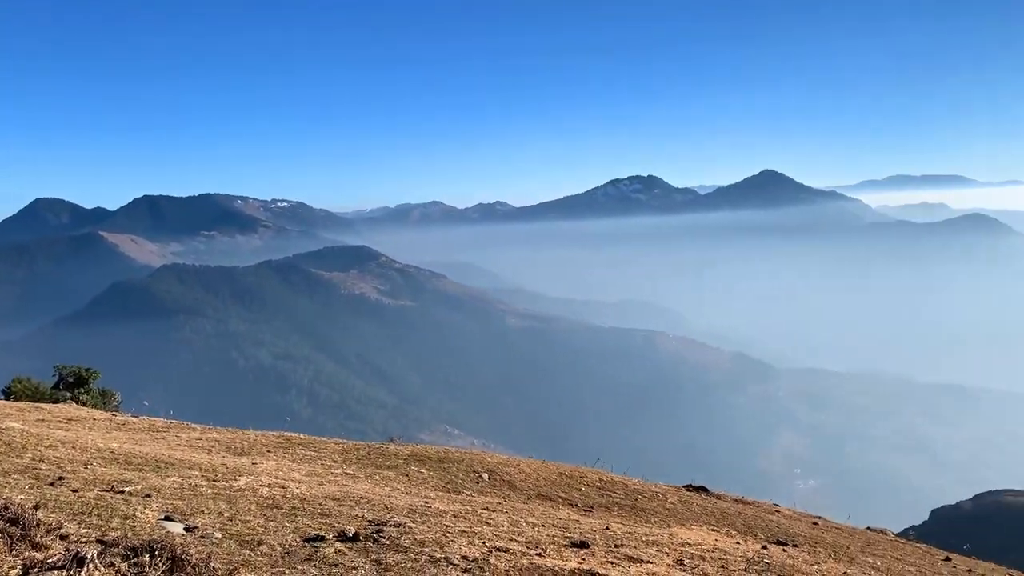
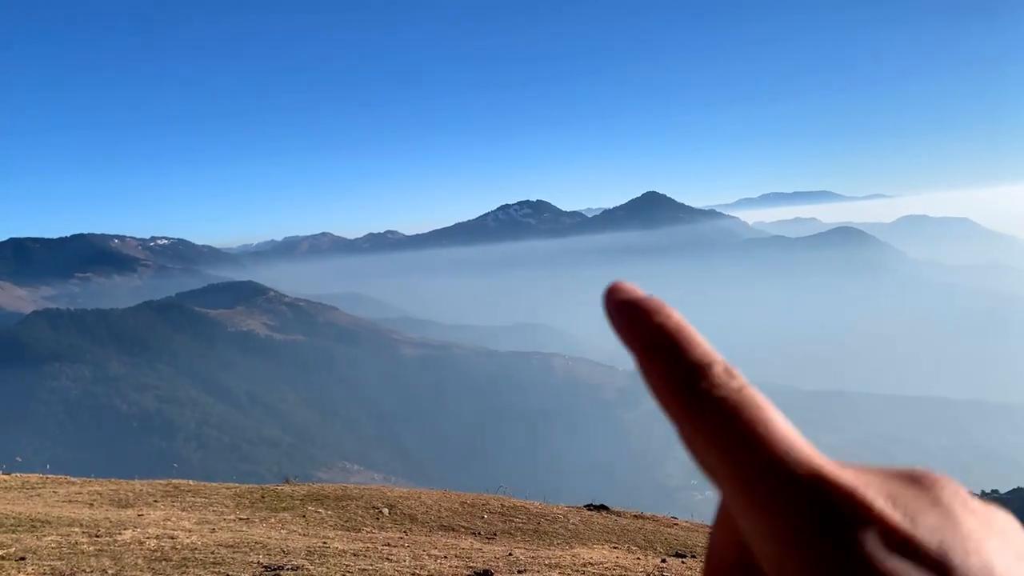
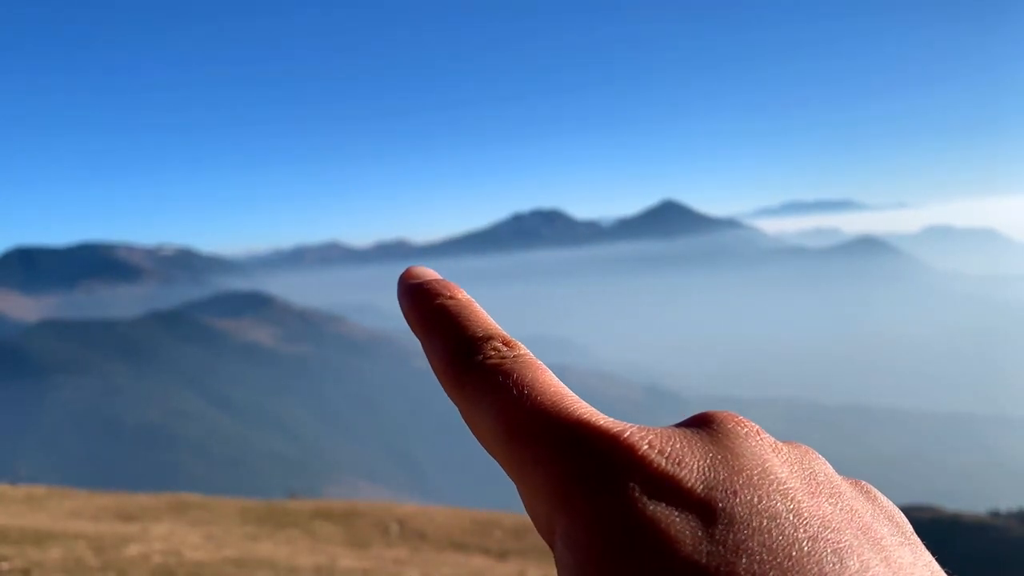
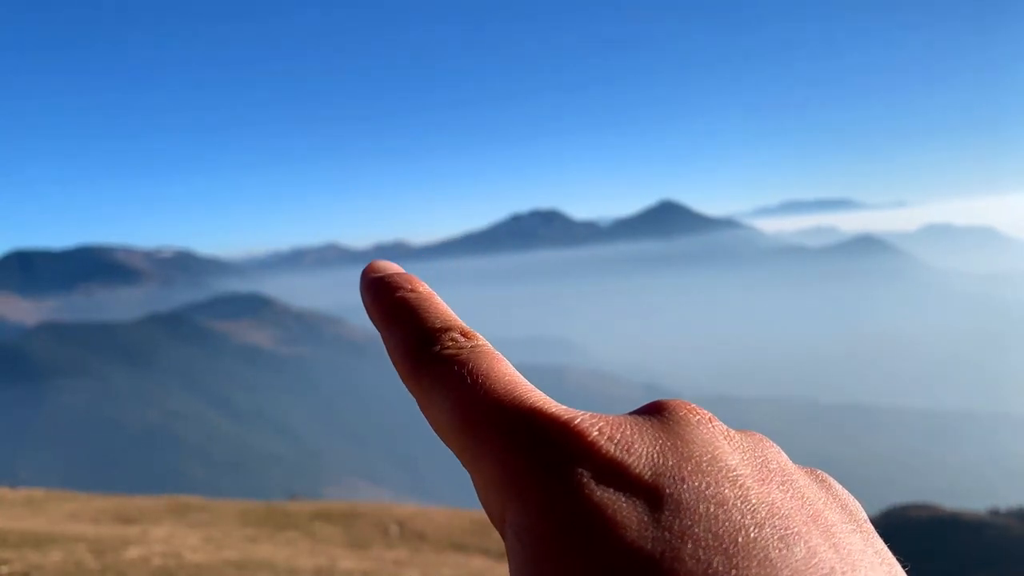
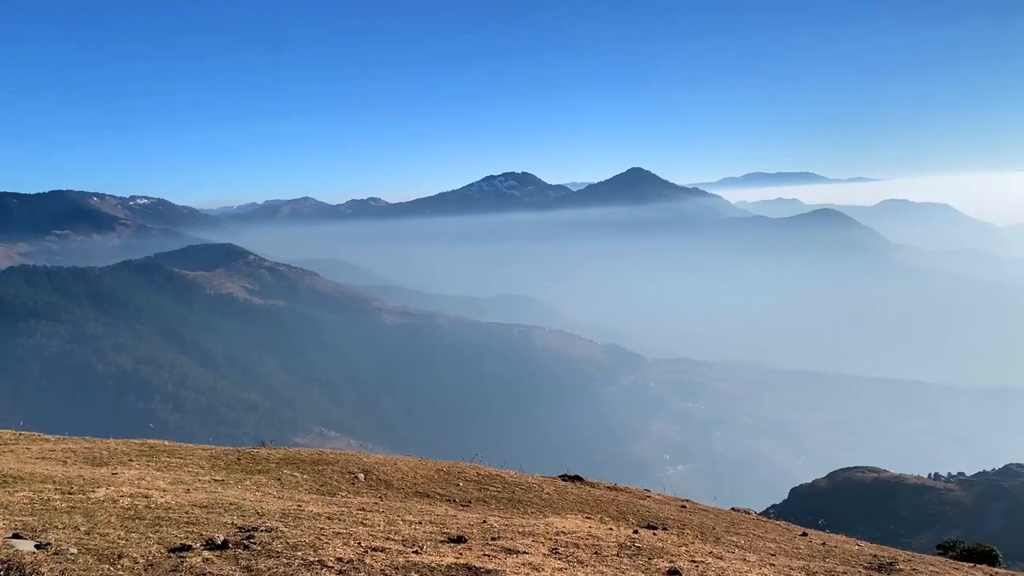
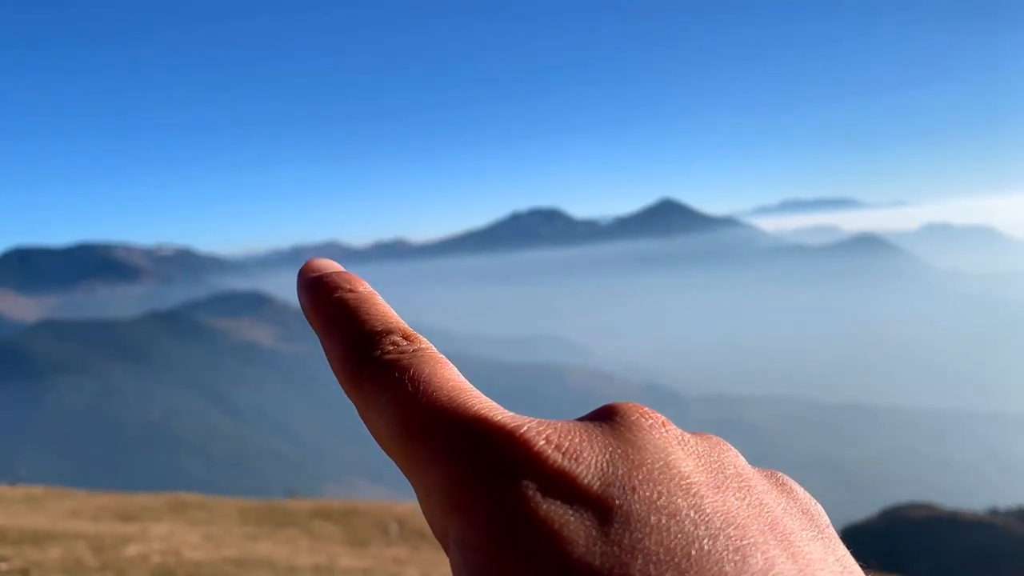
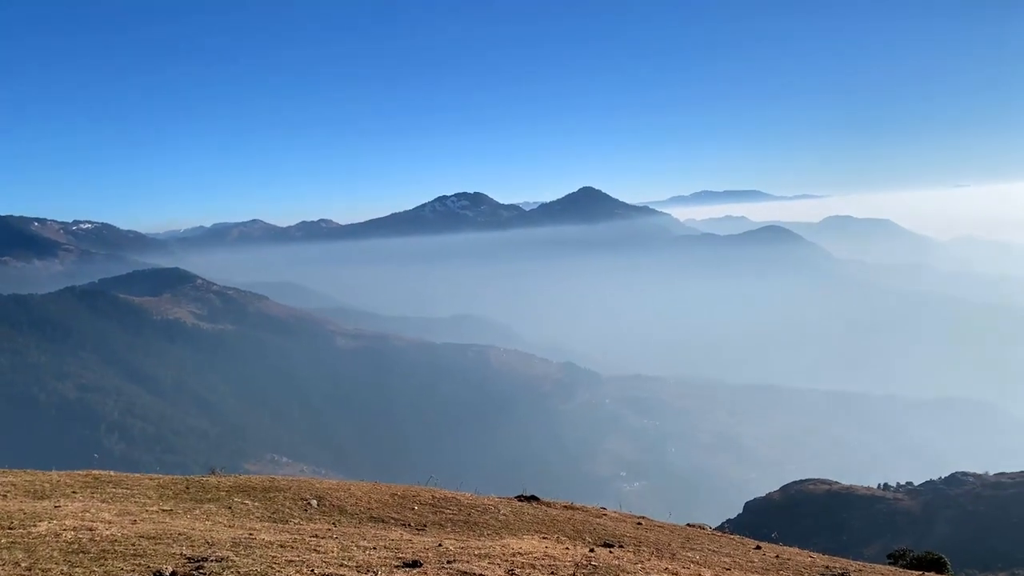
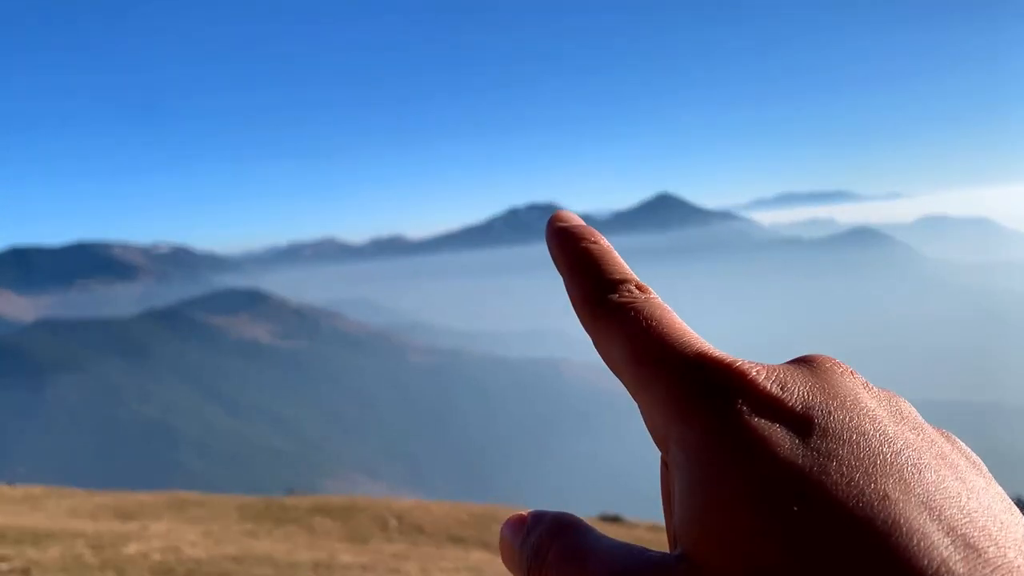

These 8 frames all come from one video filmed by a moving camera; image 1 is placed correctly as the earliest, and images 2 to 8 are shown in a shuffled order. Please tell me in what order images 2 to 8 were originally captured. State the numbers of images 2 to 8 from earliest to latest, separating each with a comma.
5, 7, 2, 8, 4, 3, 6
